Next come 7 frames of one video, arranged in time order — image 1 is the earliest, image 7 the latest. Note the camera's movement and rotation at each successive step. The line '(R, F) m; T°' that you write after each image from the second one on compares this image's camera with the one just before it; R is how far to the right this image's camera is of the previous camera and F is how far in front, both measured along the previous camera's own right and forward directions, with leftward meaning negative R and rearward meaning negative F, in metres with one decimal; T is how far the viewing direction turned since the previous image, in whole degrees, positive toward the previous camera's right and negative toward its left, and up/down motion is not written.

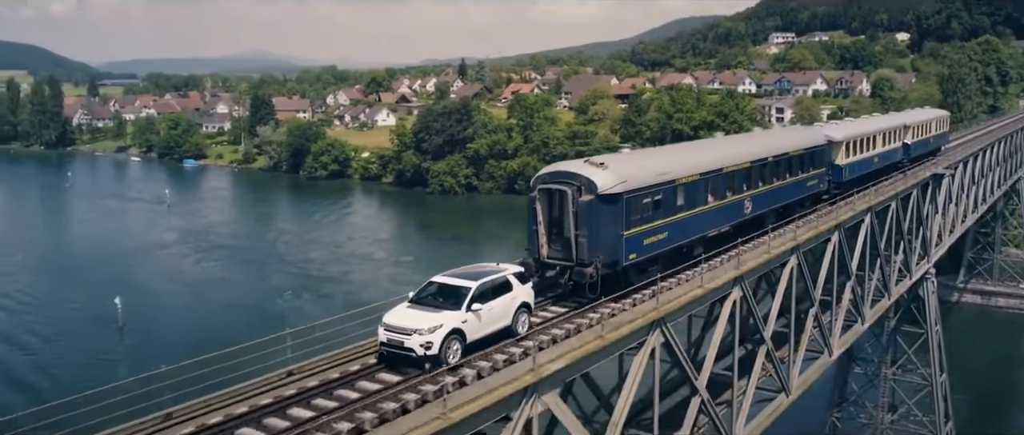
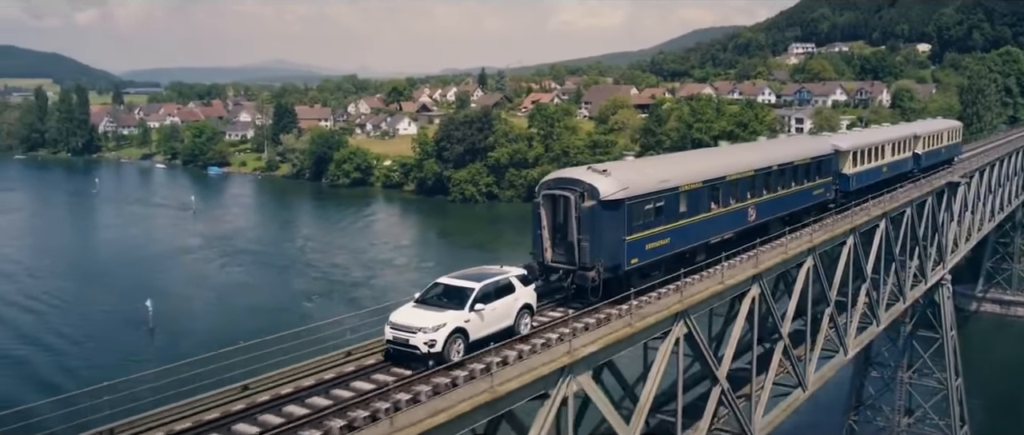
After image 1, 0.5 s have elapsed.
(-0.2, -0.8) m; -1°
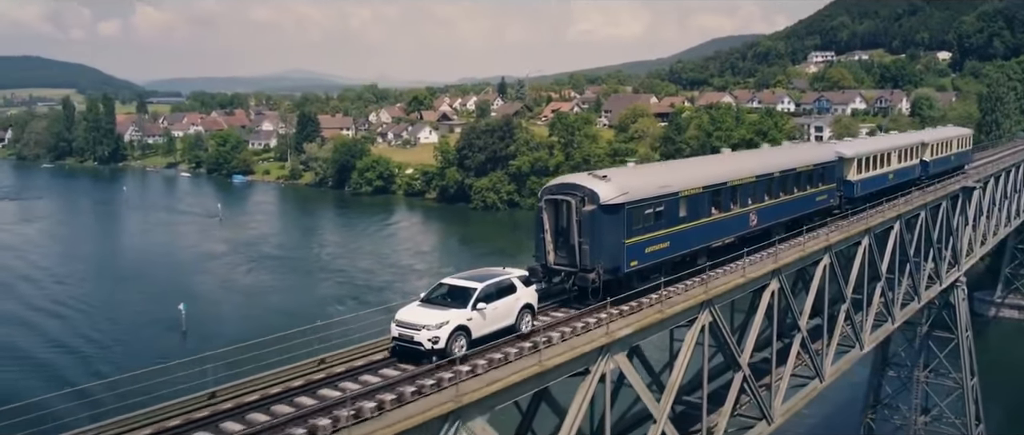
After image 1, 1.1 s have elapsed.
(-0.3, -1.0) m; -1°
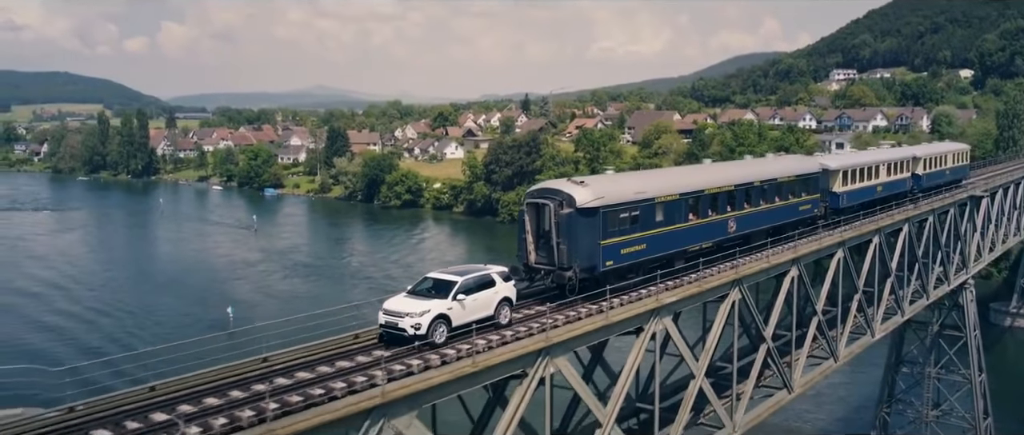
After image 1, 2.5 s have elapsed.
(-0.6, -2.2) m; -1°
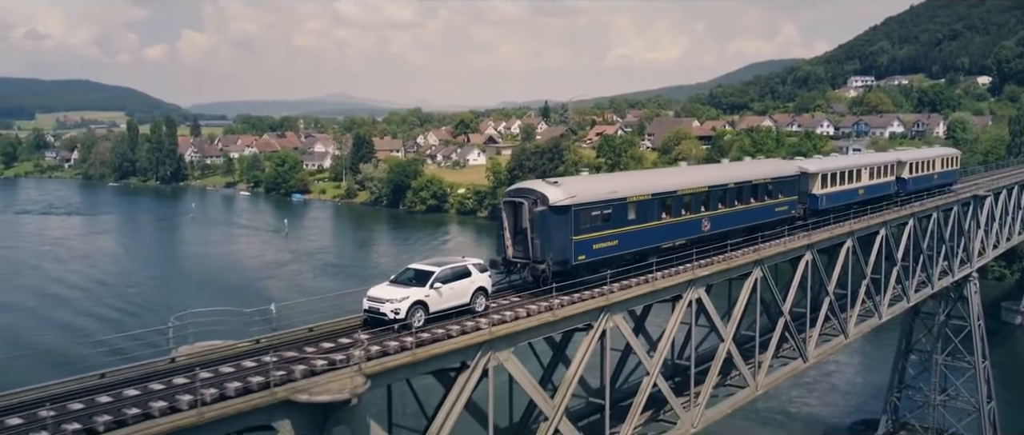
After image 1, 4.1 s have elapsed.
(-0.7, -2.4) m; -1°
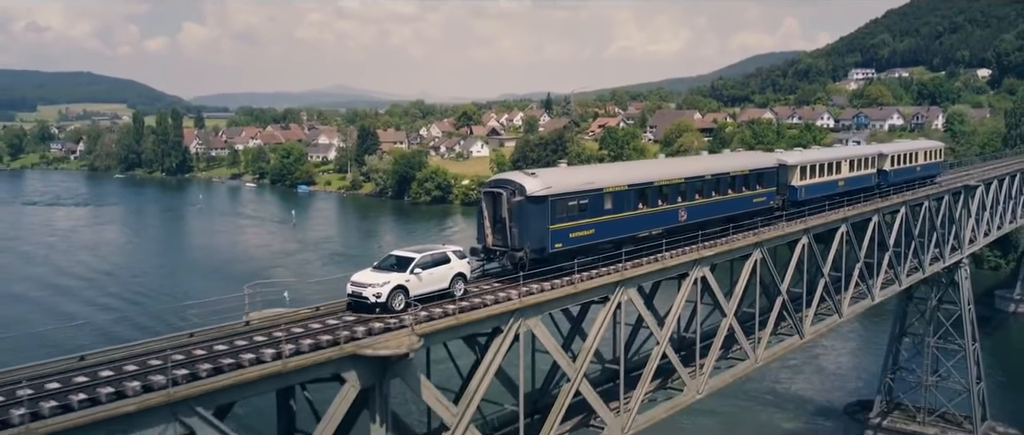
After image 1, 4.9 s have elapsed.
(-0.4, -1.3) m; 0°
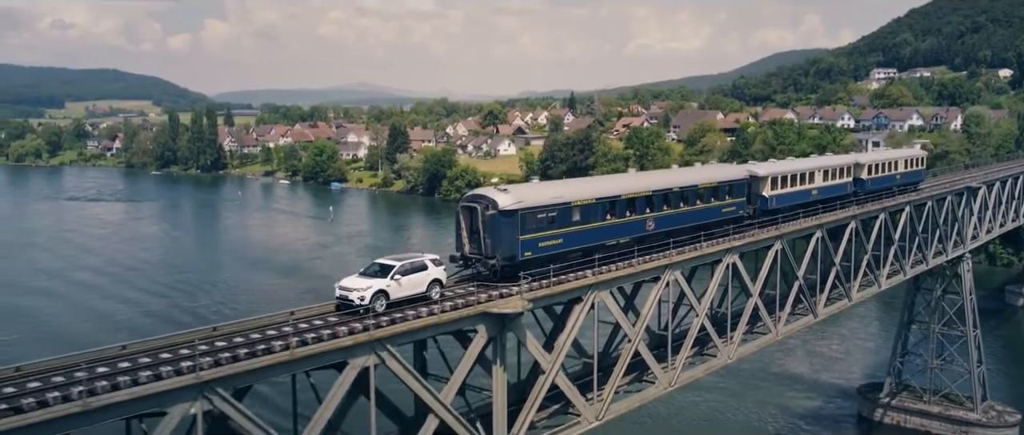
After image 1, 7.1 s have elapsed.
(-1.0, -3.5) m; -1°
